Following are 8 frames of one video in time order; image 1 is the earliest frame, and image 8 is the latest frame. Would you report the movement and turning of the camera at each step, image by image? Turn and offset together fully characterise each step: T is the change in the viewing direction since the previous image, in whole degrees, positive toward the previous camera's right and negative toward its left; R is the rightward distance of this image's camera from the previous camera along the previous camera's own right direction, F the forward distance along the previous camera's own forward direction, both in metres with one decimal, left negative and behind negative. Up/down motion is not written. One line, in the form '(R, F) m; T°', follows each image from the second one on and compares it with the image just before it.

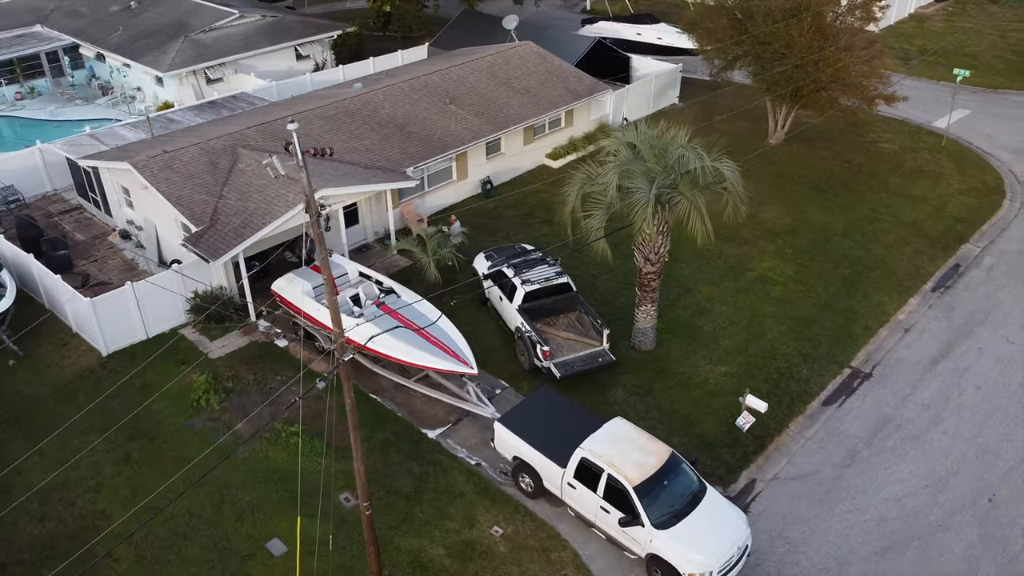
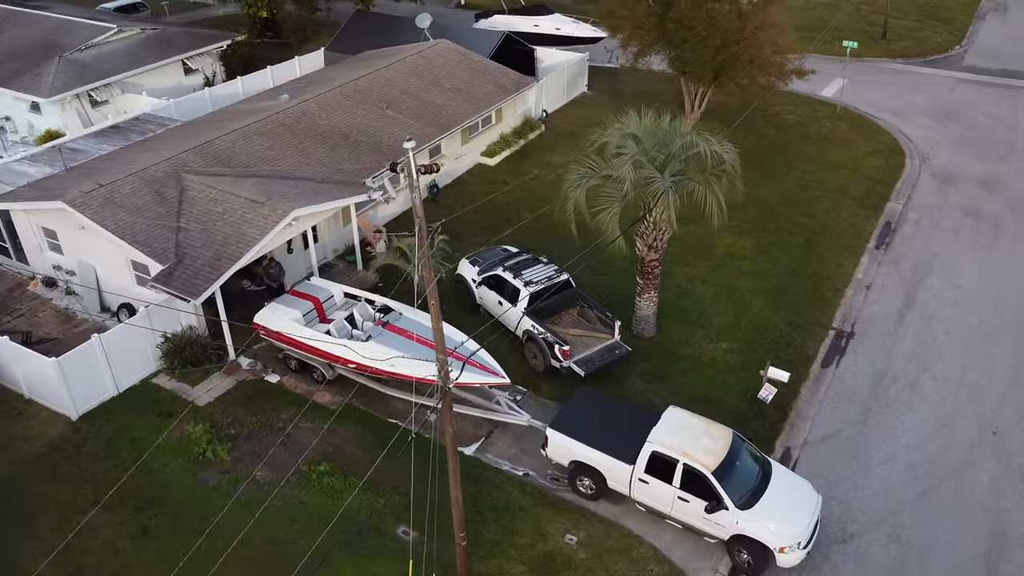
(-3.1, +0.6) m; +11°
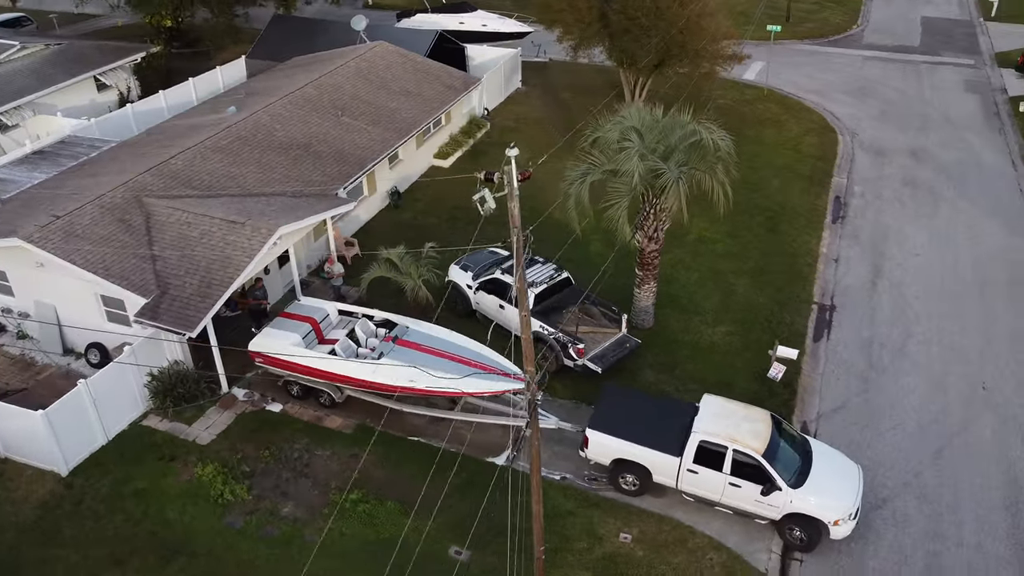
(-2.2, +0.4) m; +8°
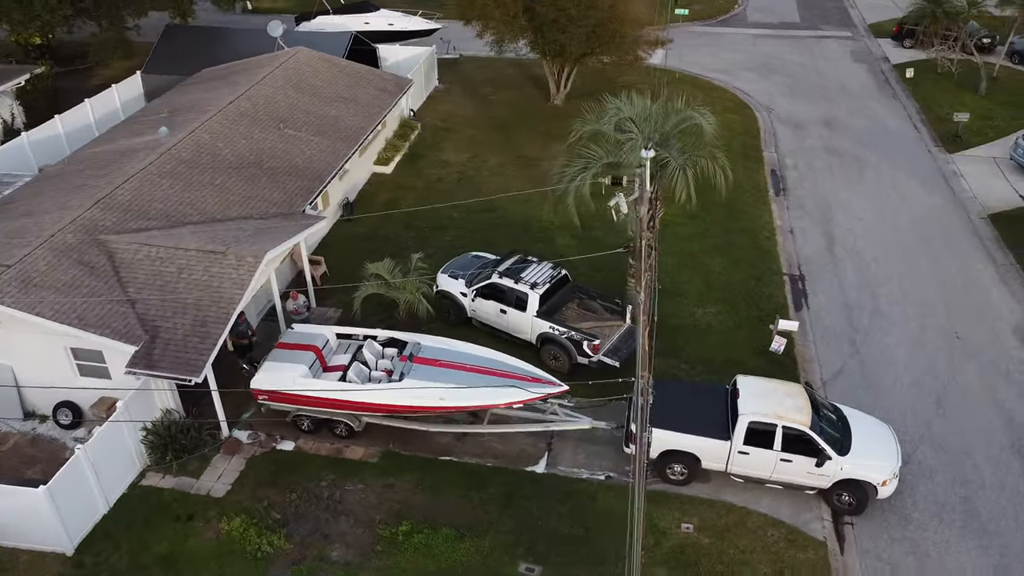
(-2.7, +0.6) m; +9°
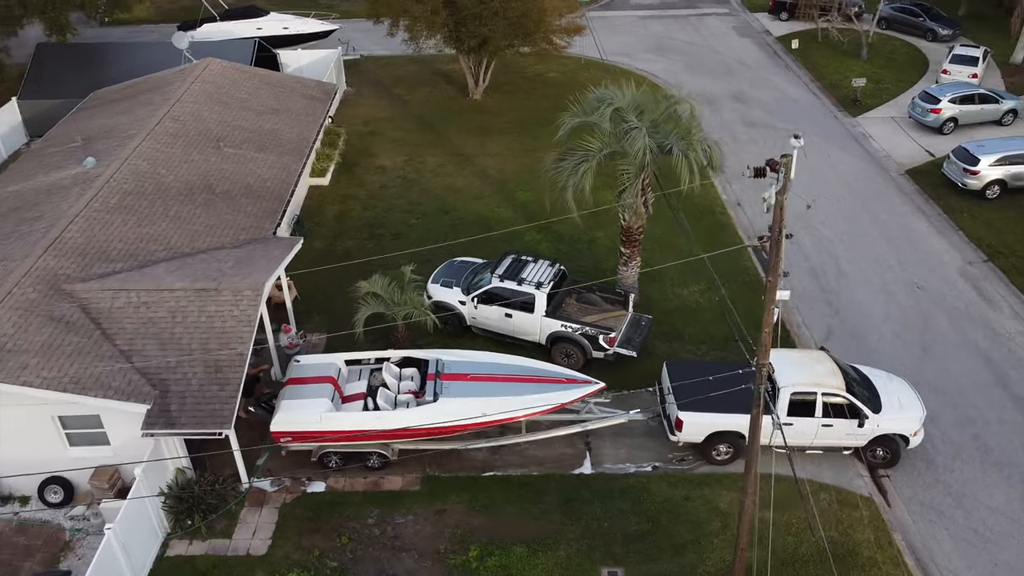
(-2.8, +0.7) m; +10°
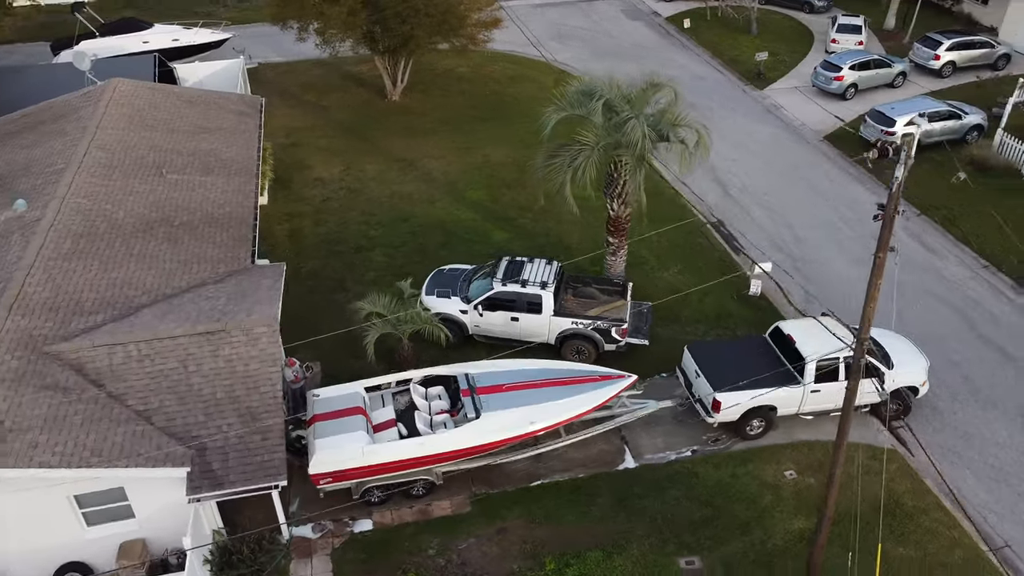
(-2.7, +0.6) m; +10°
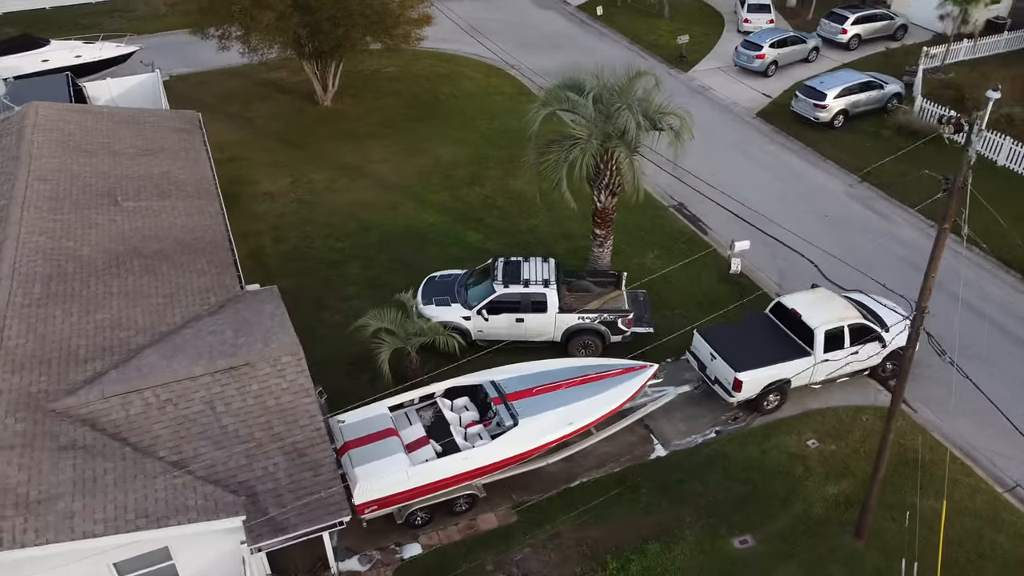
(-2.2, +0.4) m; +8°
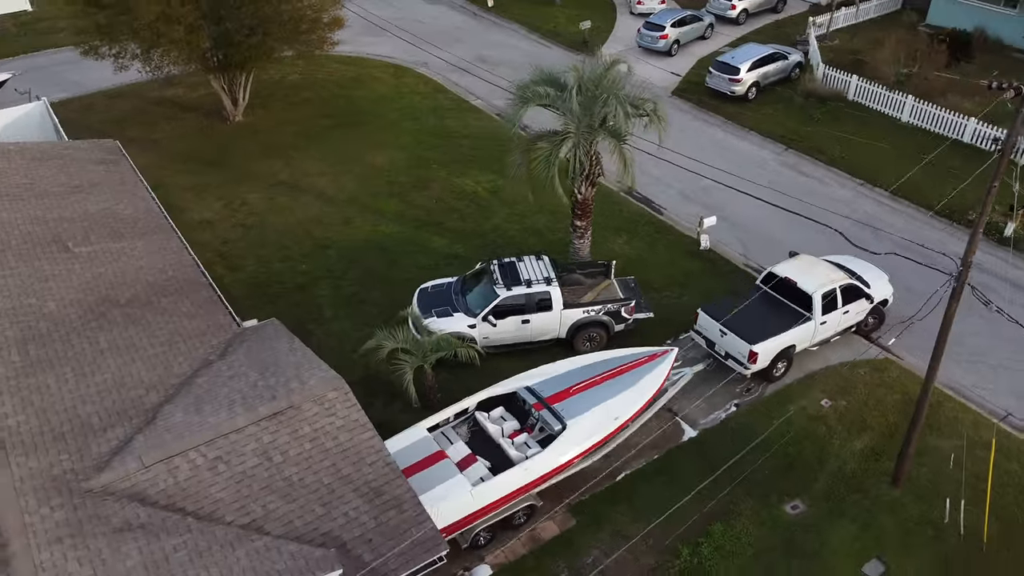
(-2.6, +0.5) m; +10°
